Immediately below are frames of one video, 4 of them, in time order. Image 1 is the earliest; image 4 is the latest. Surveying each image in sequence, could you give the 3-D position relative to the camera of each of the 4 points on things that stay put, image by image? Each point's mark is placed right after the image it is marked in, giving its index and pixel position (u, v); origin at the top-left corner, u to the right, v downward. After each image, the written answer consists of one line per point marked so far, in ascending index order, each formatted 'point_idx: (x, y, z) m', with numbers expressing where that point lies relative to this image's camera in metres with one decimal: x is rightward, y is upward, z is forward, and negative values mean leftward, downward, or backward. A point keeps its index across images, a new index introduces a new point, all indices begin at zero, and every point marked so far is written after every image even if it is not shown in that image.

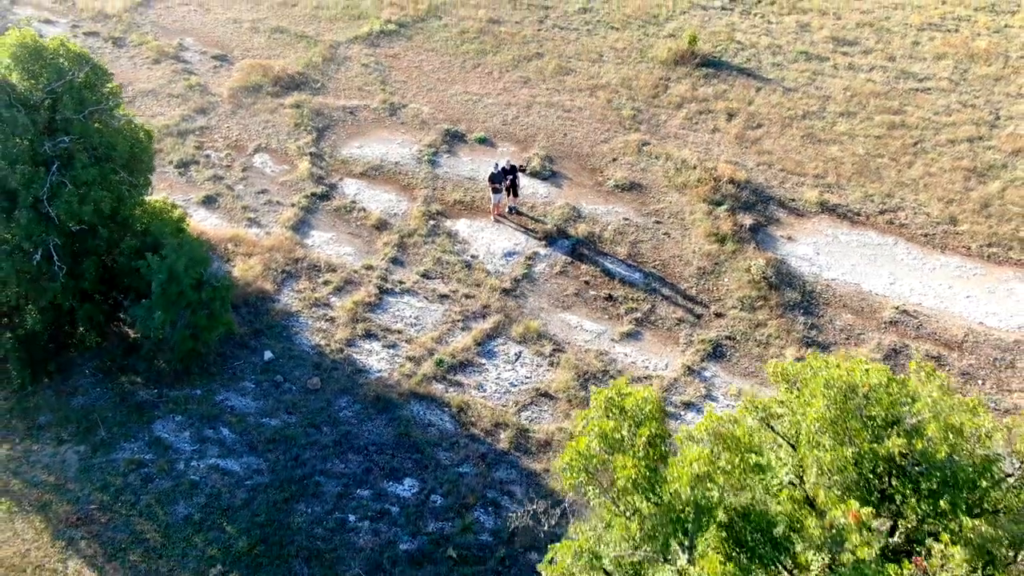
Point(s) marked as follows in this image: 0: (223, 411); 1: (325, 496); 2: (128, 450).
0: (-5.6, -2.6, +16.3) m
1: (-3.2, -3.5, +14.5) m
2: (-7.0, -3.1, +15.2) m
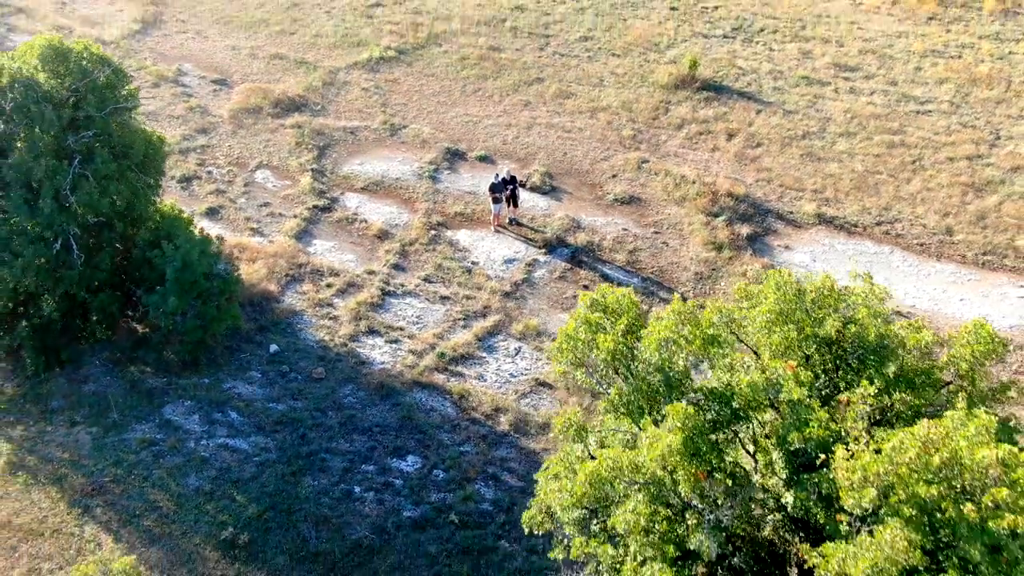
0: (-5.6, -2.3, +16.8) m
1: (-3.2, -3.2, +15.0) m
2: (-7.0, -2.8, +15.8) m
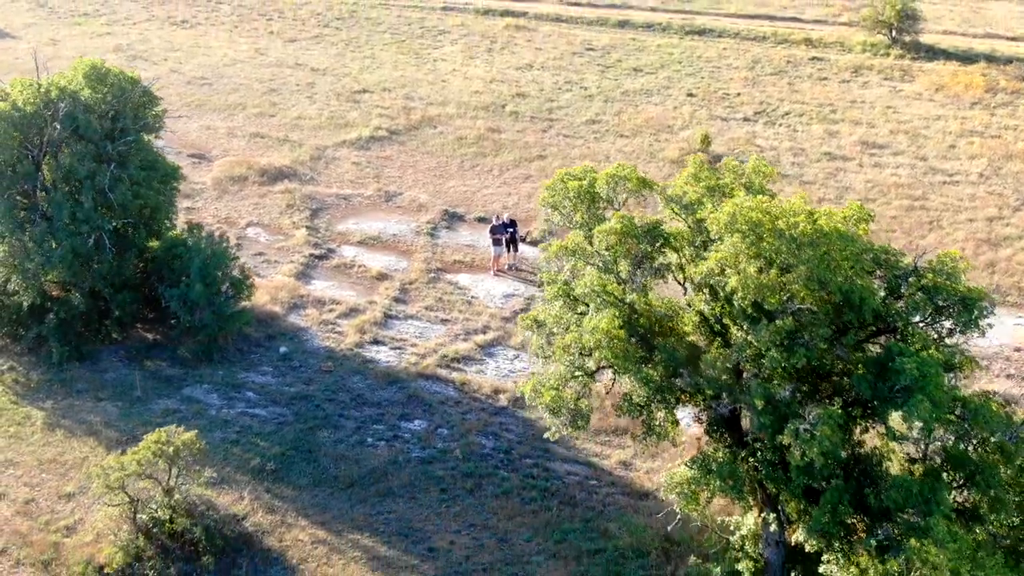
0: (-5.7, -1.9, +18.3) m
1: (-3.3, -2.7, +16.4) m
2: (-7.1, -2.2, +17.2) m
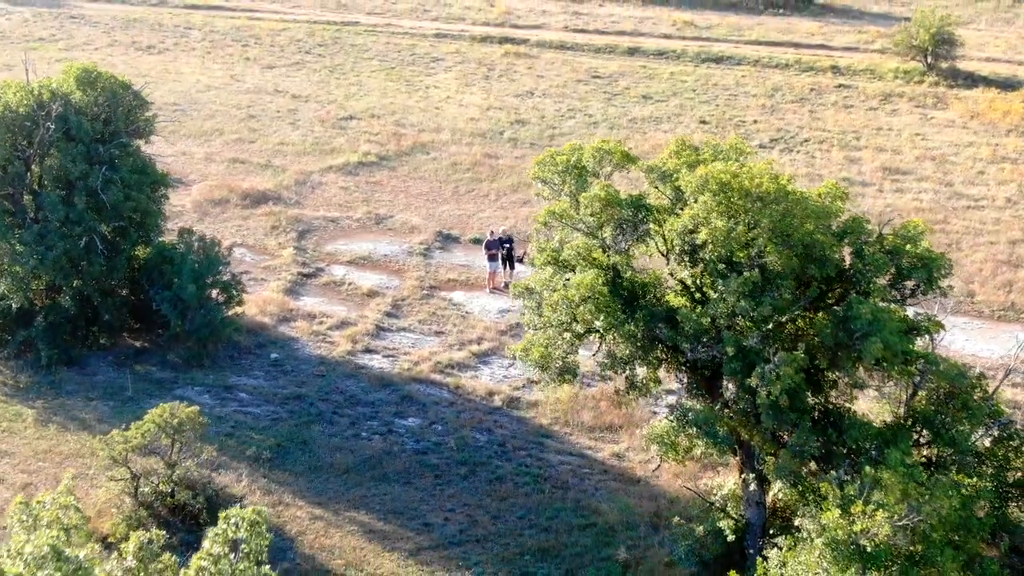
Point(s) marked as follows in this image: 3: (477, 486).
0: (-5.9, -1.9, +18.5) m
1: (-3.4, -2.7, +16.7) m
2: (-7.2, -2.2, +17.4) m
3: (-0.6, -3.2, +13.1) m
